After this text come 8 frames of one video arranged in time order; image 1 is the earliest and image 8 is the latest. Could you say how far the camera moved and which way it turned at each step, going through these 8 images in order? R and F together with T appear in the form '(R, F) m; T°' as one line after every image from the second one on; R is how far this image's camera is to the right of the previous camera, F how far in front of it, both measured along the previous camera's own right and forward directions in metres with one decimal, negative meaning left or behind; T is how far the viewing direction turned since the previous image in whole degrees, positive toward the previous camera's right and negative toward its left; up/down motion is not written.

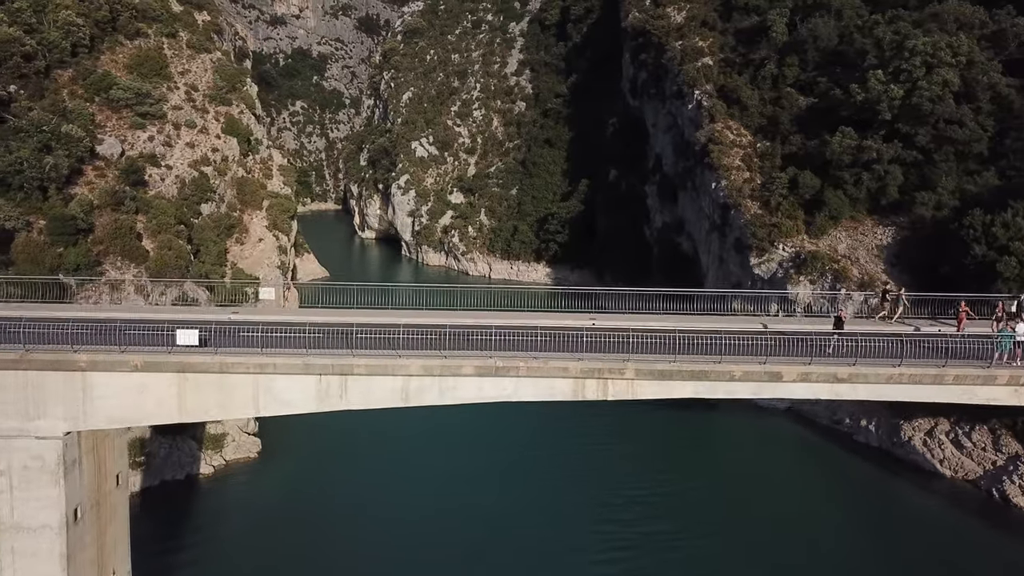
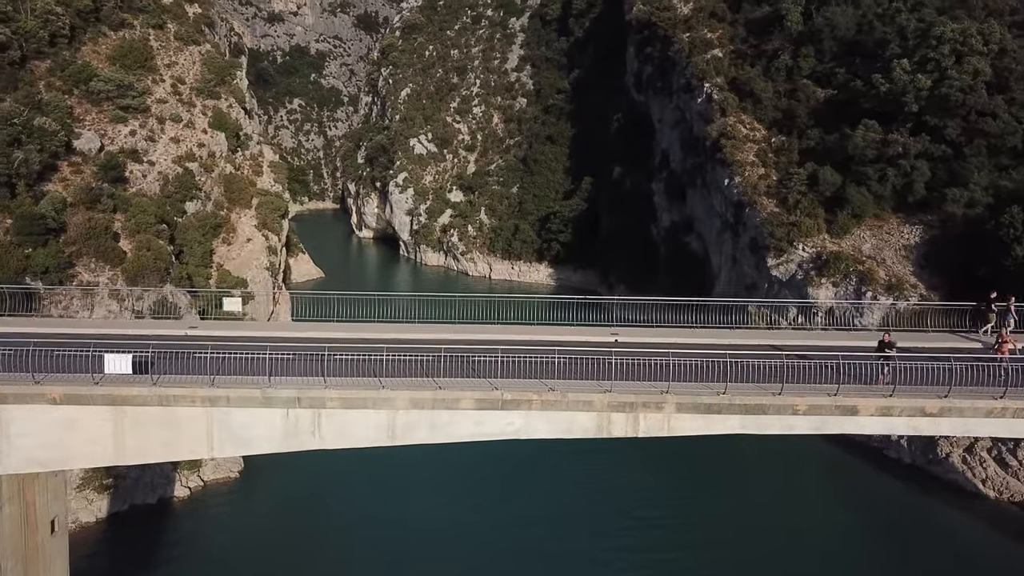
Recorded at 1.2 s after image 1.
(-0.1, +1.7) m; 0°
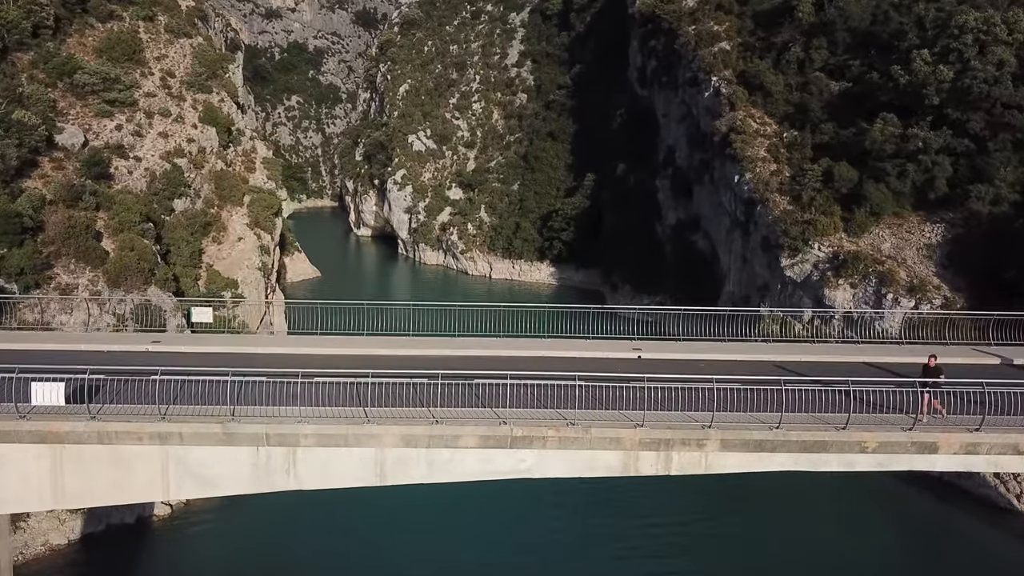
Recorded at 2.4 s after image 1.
(-0.1, +1.2) m; 0°
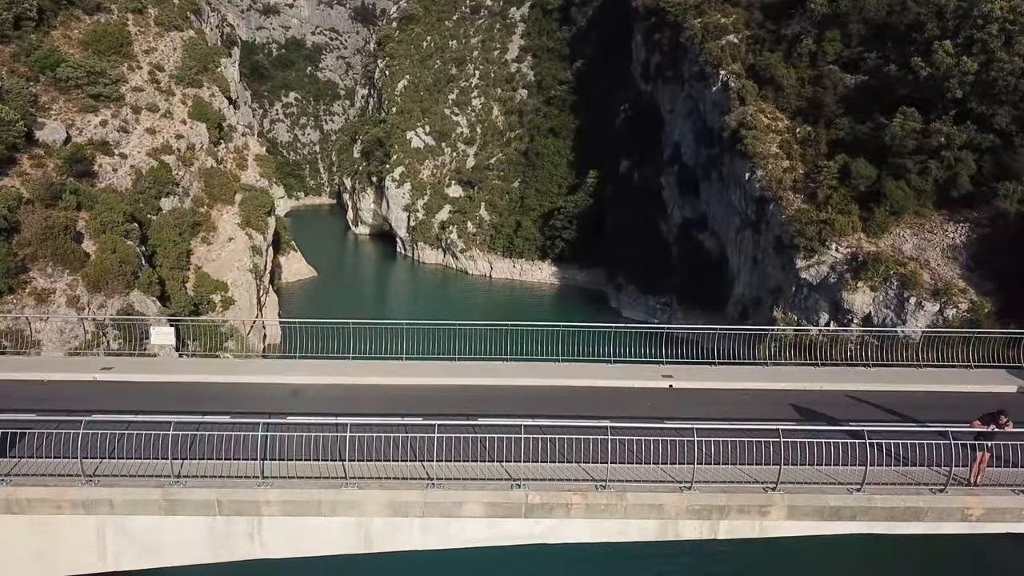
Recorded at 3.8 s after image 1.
(-0.1, +1.2) m; 0°
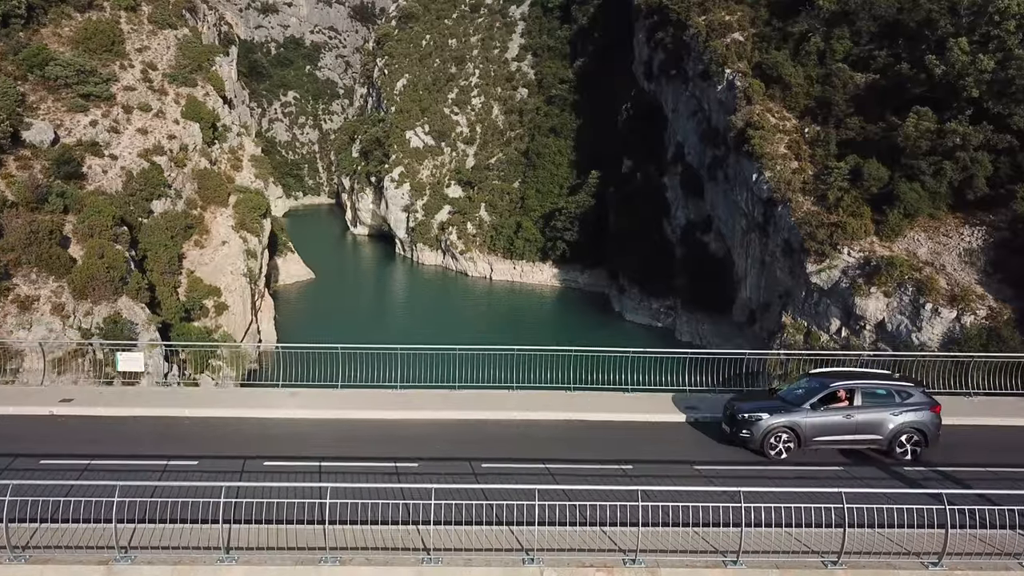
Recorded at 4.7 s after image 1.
(-0.1, +0.8) m; 0°
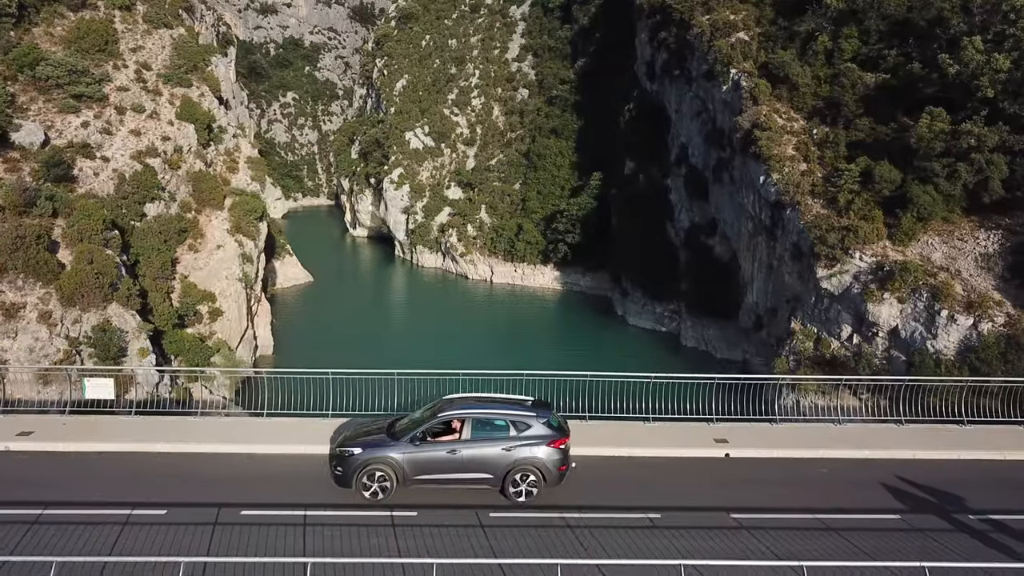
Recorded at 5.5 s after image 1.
(-0.1, +0.7) m; 0°
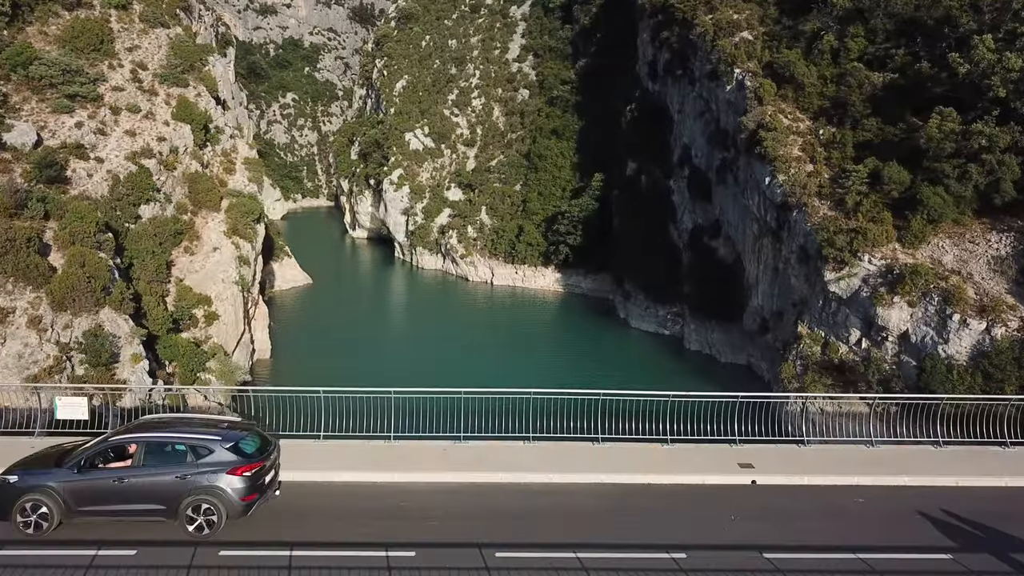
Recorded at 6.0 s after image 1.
(-0.1, +0.5) m; 0°
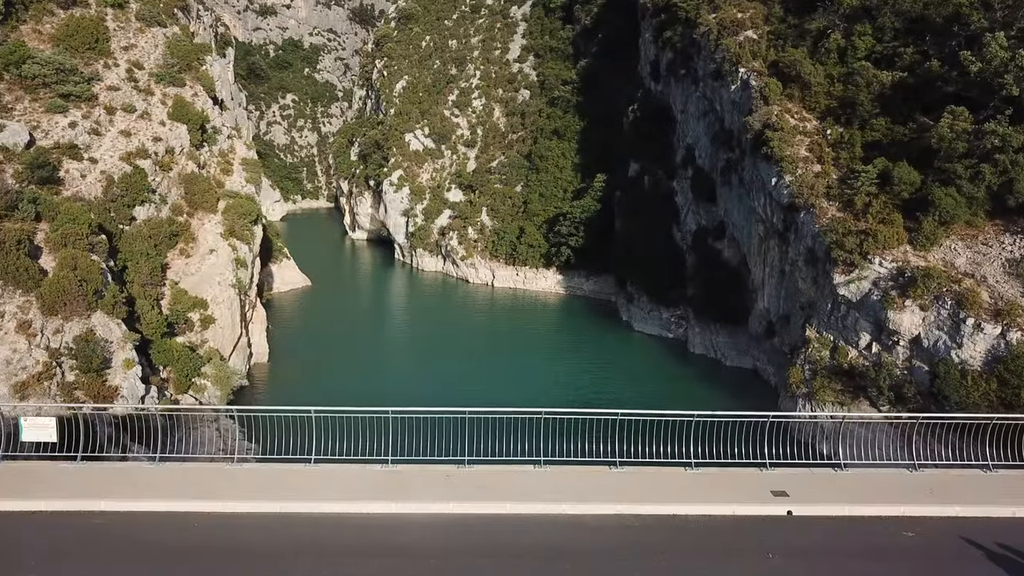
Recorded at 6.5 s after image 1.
(-0.1, +0.5) m; 0°
